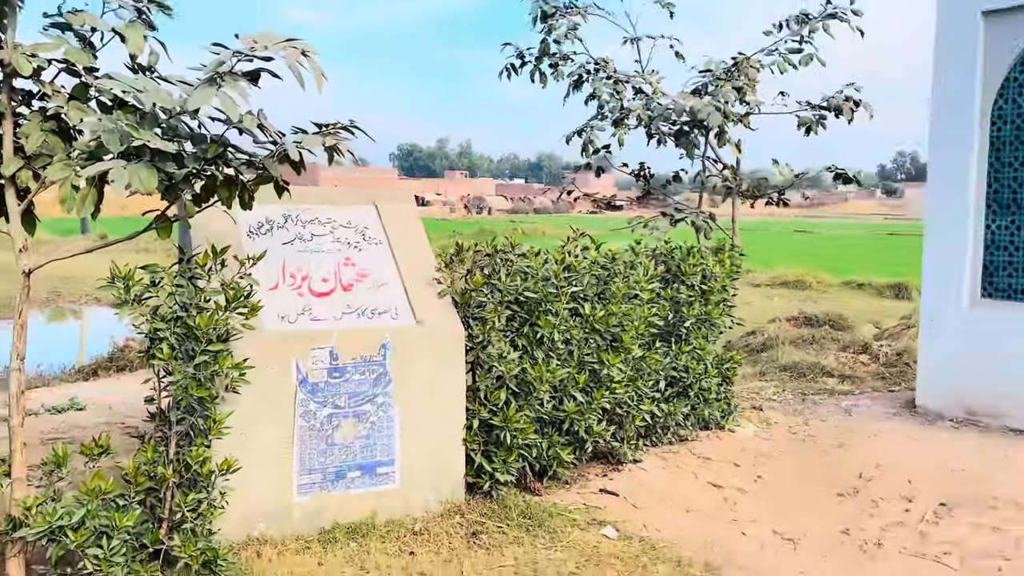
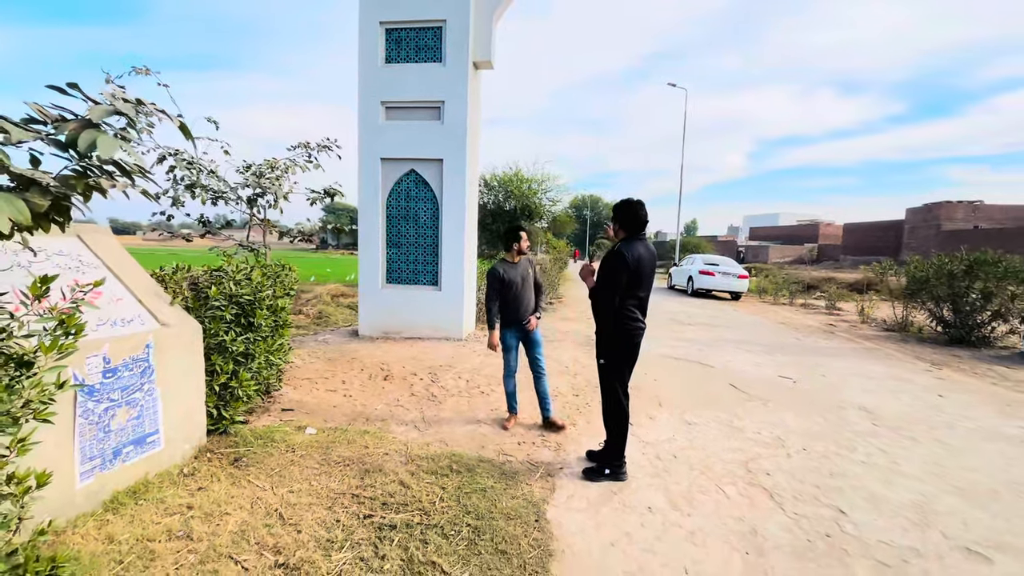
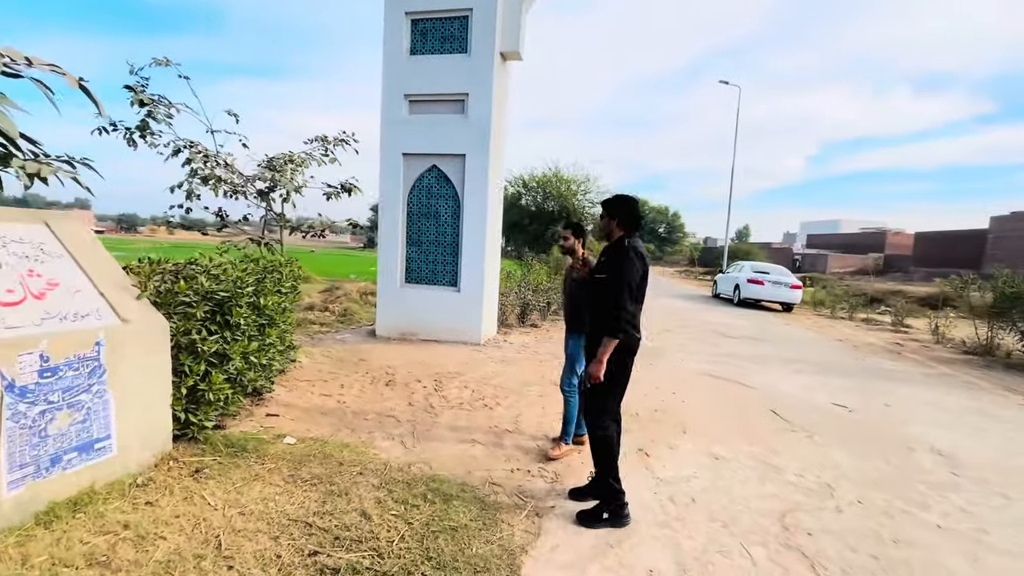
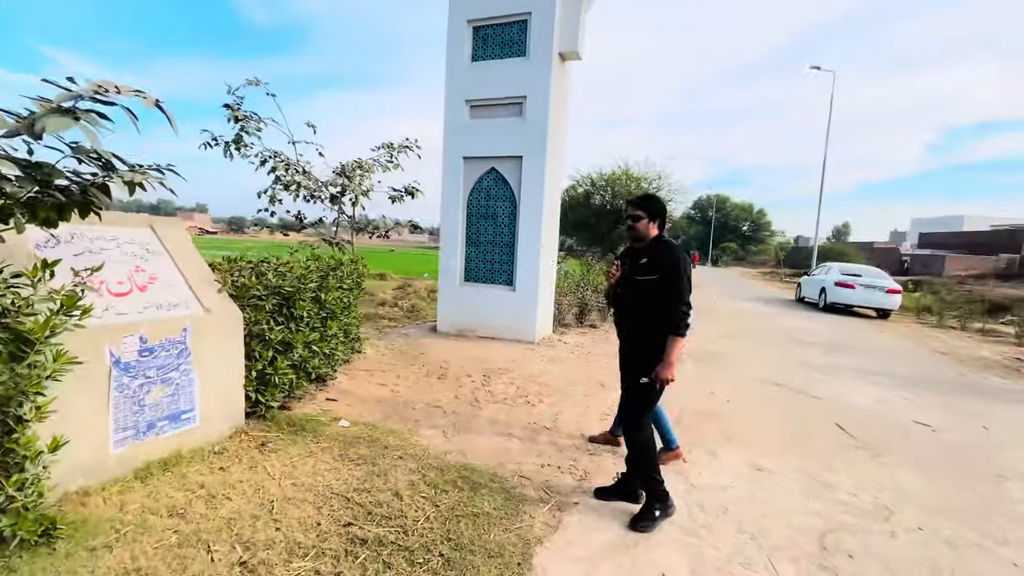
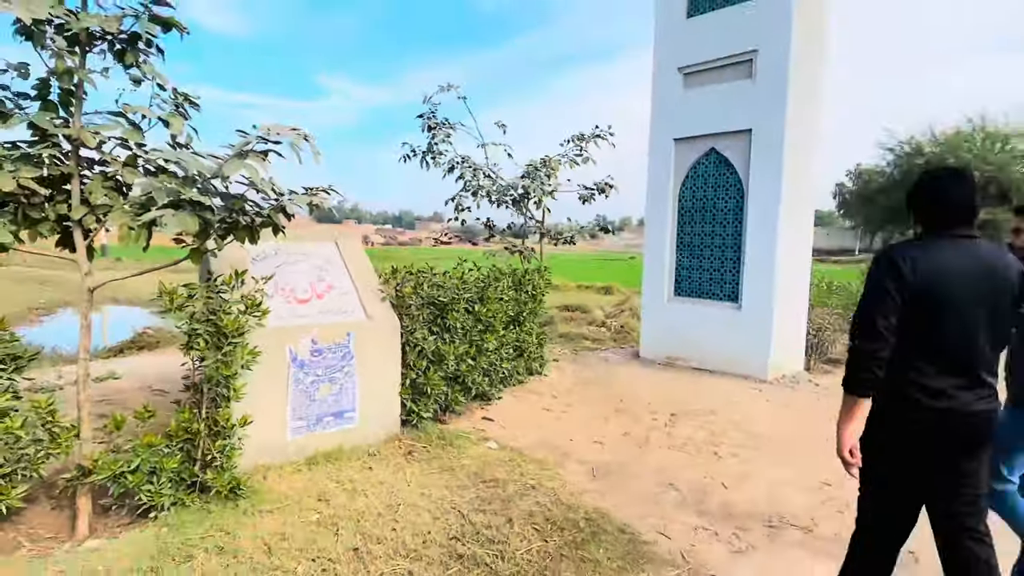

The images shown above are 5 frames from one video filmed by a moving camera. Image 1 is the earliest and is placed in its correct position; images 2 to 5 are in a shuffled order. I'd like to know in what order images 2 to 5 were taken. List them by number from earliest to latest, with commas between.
5, 4, 3, 2
